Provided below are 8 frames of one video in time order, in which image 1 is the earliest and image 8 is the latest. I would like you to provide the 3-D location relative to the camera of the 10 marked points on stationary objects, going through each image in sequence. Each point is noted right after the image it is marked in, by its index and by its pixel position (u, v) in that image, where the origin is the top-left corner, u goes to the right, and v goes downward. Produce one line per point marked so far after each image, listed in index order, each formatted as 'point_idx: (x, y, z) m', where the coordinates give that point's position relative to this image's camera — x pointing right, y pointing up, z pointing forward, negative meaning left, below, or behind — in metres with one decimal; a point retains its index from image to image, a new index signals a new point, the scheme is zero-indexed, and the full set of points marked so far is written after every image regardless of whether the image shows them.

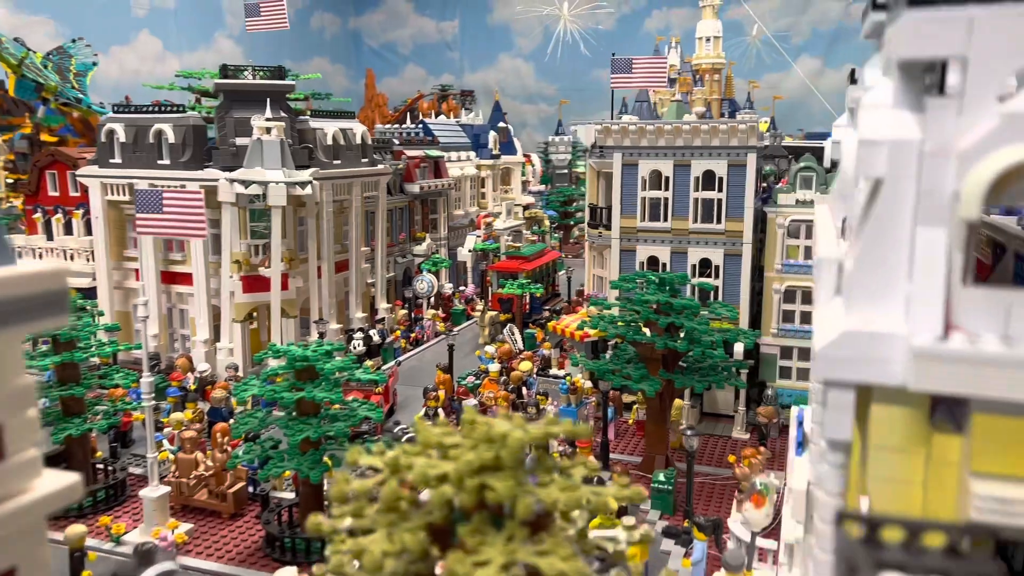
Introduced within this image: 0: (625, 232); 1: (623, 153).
0: (+2.7, +1.3, +19.8) m
1: (+2.6, +3.2, +19.5) m
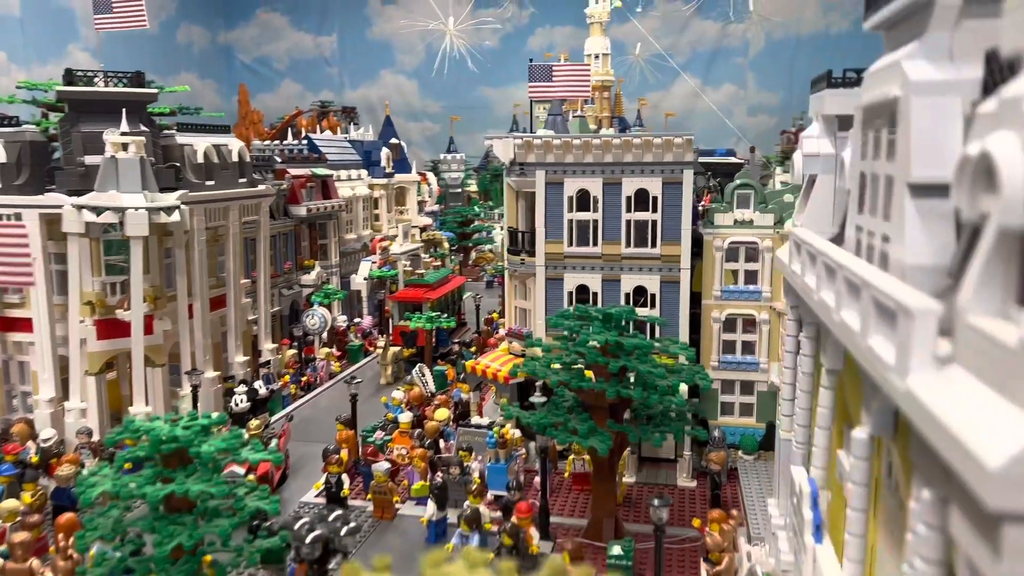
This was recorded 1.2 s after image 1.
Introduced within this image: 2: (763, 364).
0: (+0.8, +0.6, +17.6) m
1: (+0.7, +2.5, +17.3) m
2: (+5.3, -1.6, +17.5) m
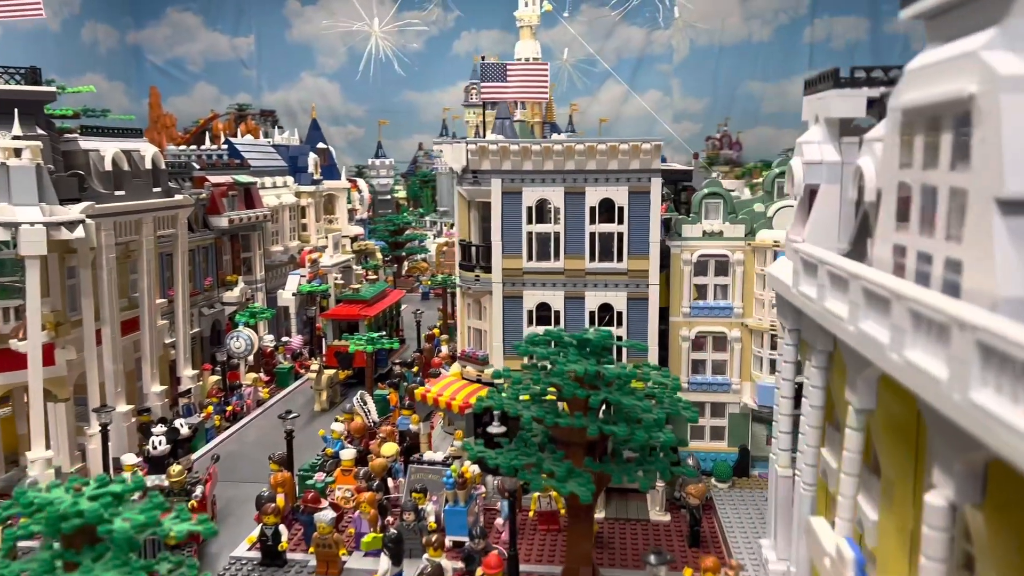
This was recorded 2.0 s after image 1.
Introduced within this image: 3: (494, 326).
0: (-0.1, +0.2, +16.1) m
1: (-0.2, +2.1, +15.8) m
2: (+4.4, -1.9, +16.4) m
3: (-0.4, -0.8, +16.3) m
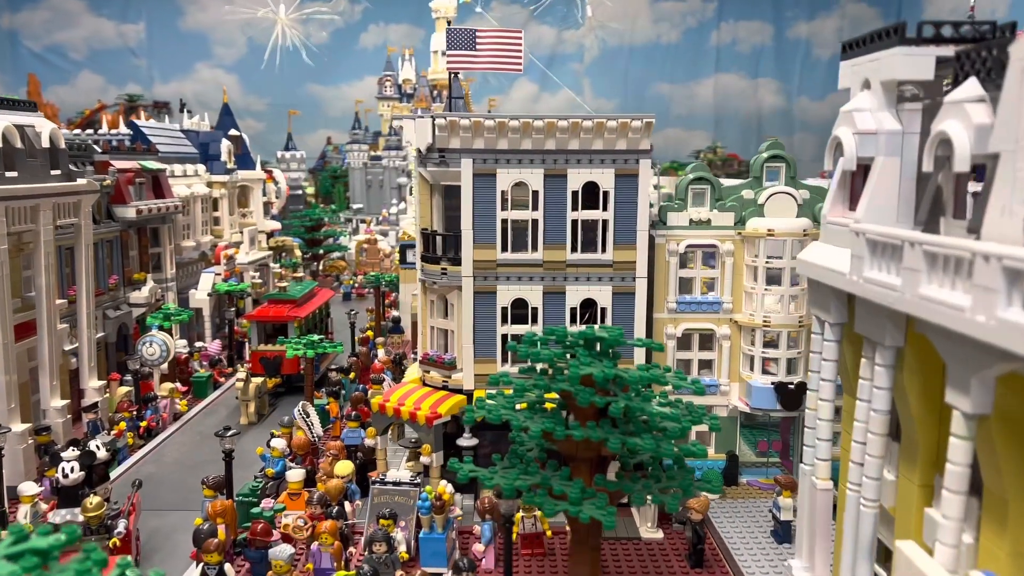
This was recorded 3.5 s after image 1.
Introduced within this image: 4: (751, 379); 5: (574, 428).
0: (-0.6, +0.3, +14.3) m
1: (-0.7, +2.2, +14.0) m
2: (+3.8, -1.8, +15.2) m
3: (-0.9, -0.7, +14.5) m
4: (+4.3, -1.6, +14.9) m
5: (+0.8, -1.7, +10.2) m
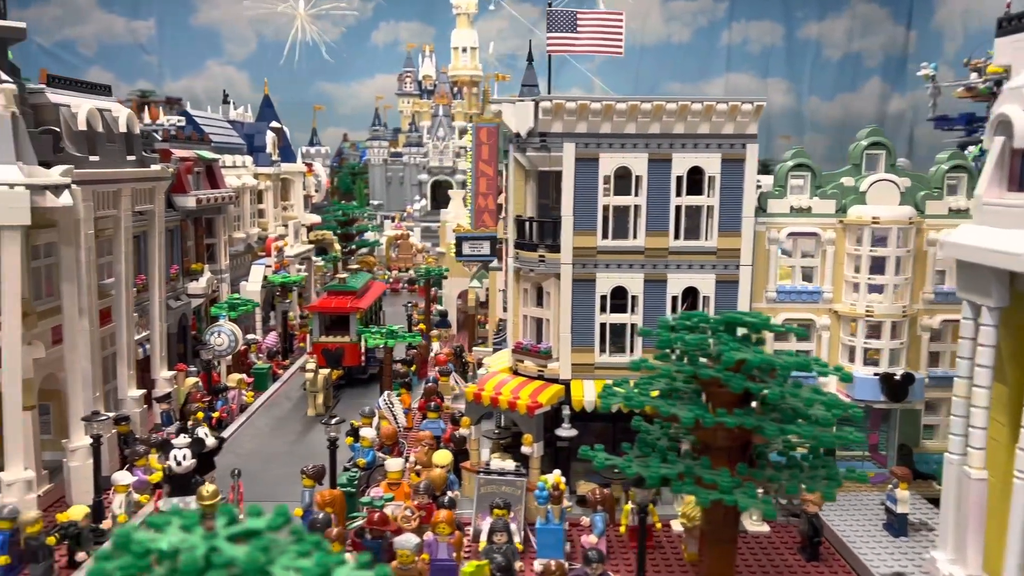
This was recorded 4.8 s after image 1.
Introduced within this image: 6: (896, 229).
0: (+1.1, +0.5, +14.0) m
1: (+1.0, +2.4, +13.8) m
2: (+5.6, -1.6, +14.9) m
3: (+0.8, -0.4, +14.2) m
4: (+6.0, -1.4, +14.6) m
5: (+2.5, -1.5, +9.9) m
6: (+6.6, +1.0, +14.3) m
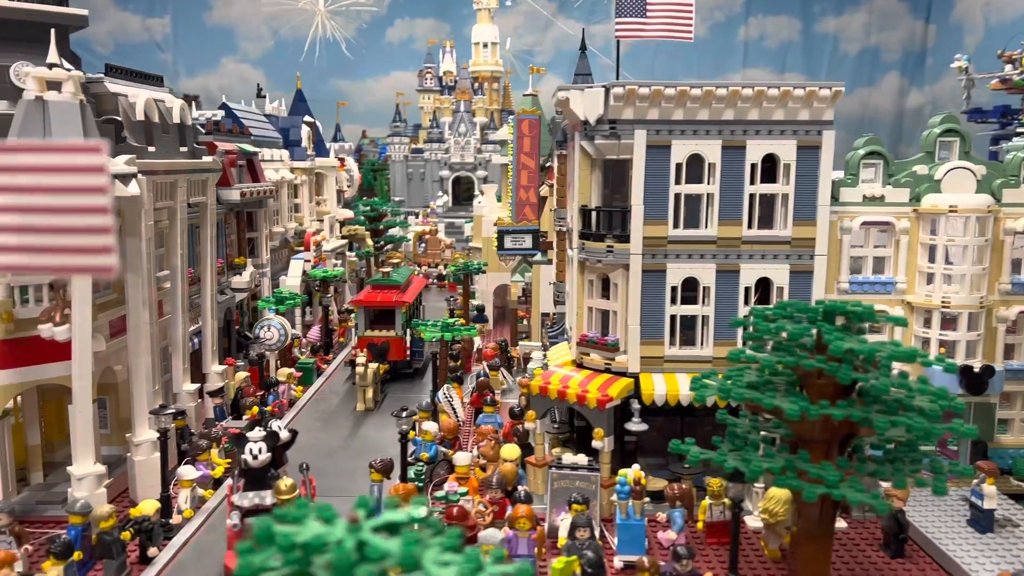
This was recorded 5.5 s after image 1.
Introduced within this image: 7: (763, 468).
0: (+2.2, +0.7, +13.7) m
1: (+2.2, +2.6, +13.4) m
2: (+6.7, -1.4, +14.5) m
3: (+2.0, -0.3, +13.9) m
4: (+7.1, -1.3, +14.2) m
5: (+3.6, -1.4, +9.6) m
6: (+7.7, +1.2, +13.9) m
7: (+2.9, -2.1, +9.7) m
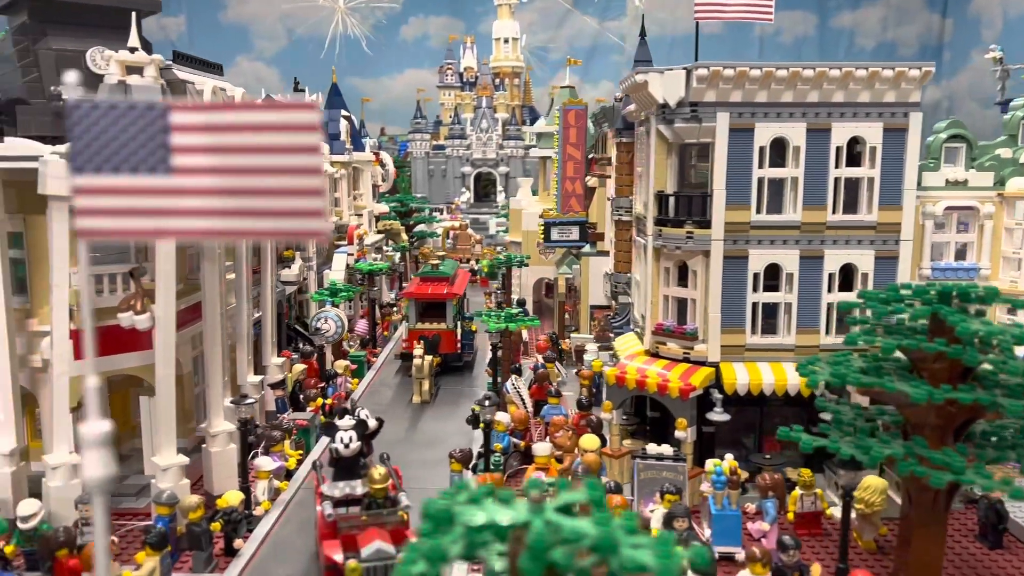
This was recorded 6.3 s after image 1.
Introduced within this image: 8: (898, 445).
0: (+3.5, +0.9, +13.4) m
1: (+3.4, +2.8, +13.2) m
2: (+8.0, -1.2, +14.2) m
3: (+3.3, -0.1, +13.6) m
4: (+8.4, -1.0, +13.9) m
5: (+4.8, -1.1, +9.3) m
6: (+9.0, +1.4, +13.6) m
7: (+4.2, -1.9, +9.4) m
8: (+4.5, -1.8, +9.7) m
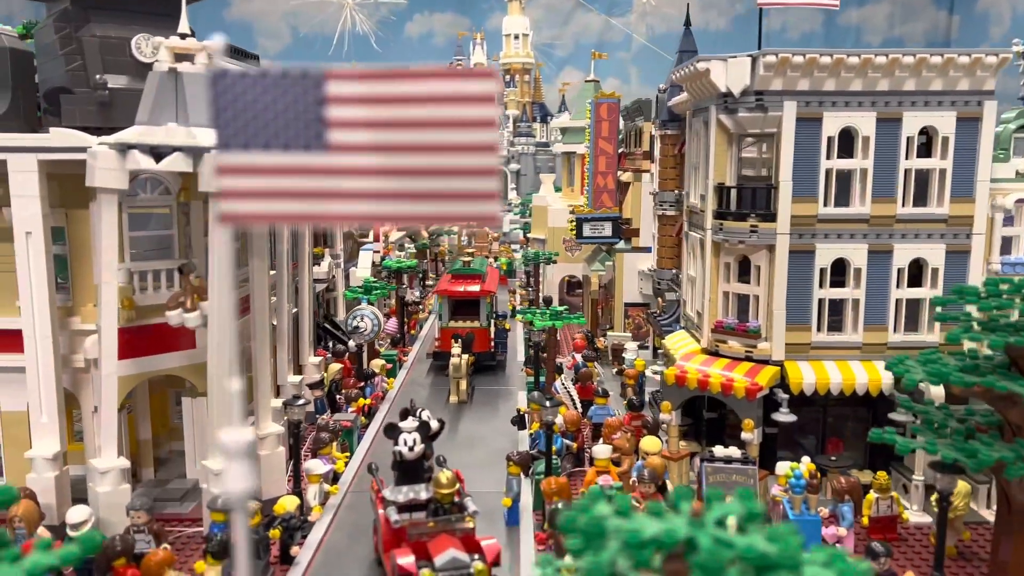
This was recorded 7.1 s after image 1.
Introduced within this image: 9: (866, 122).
0: (+4.4, +1.0, +13.0) m
1: (+4.3, +2.8, +12.7) m
2: (+8.9, -1.1, +13.8) m
3: (+4.2, 0.0, +13.1) m
4: (+9.3, -1.0, +13.4) m
5: (+5.7, -1.1, +8.8) m
6: (+9.9, +1.5, +13.1) m
7: (+5.1, -1.8, +9.0) m
8: (+5.4, -1.8, +9.2) m
9: (+5.4, +2.5, +12.7) m
